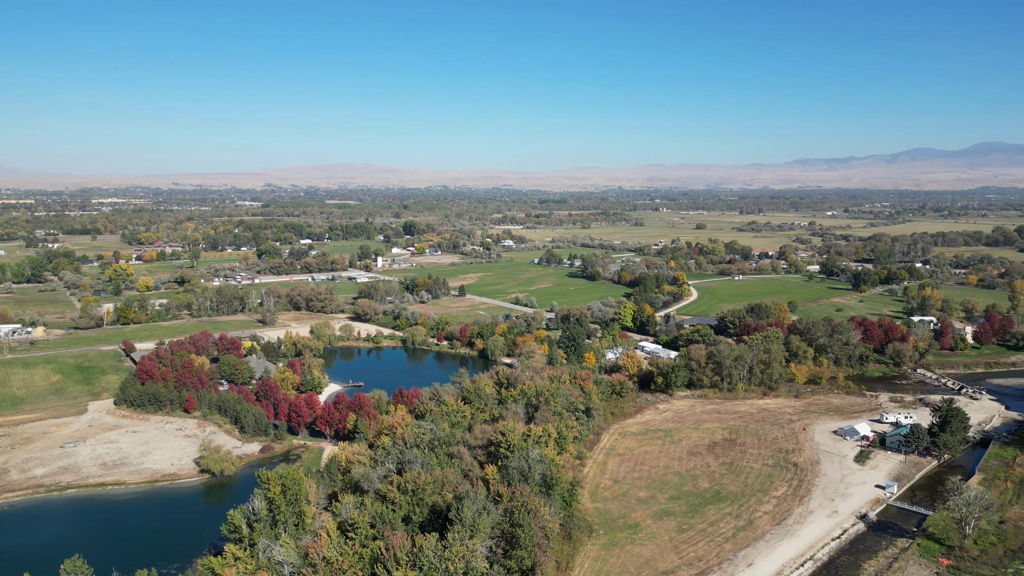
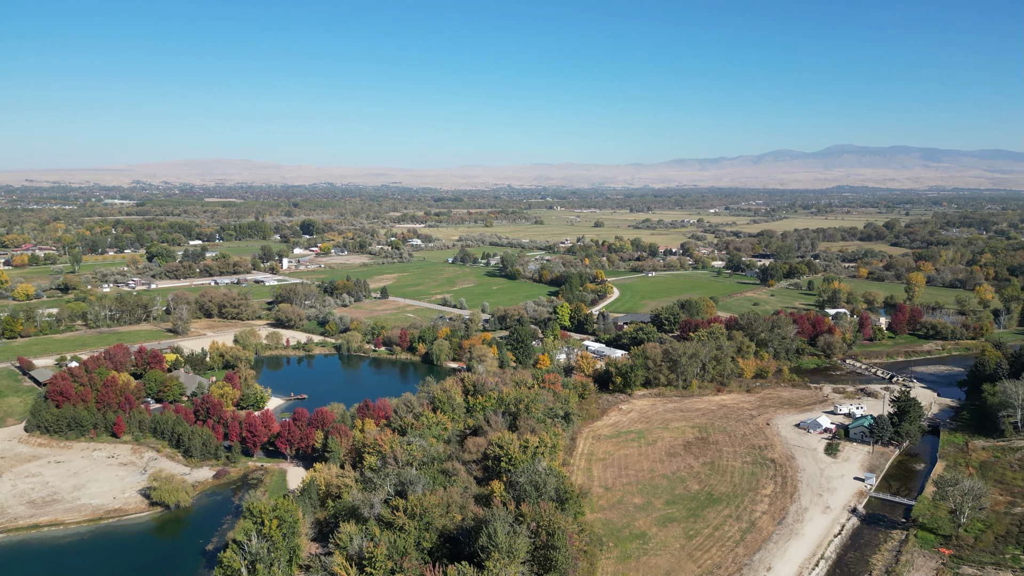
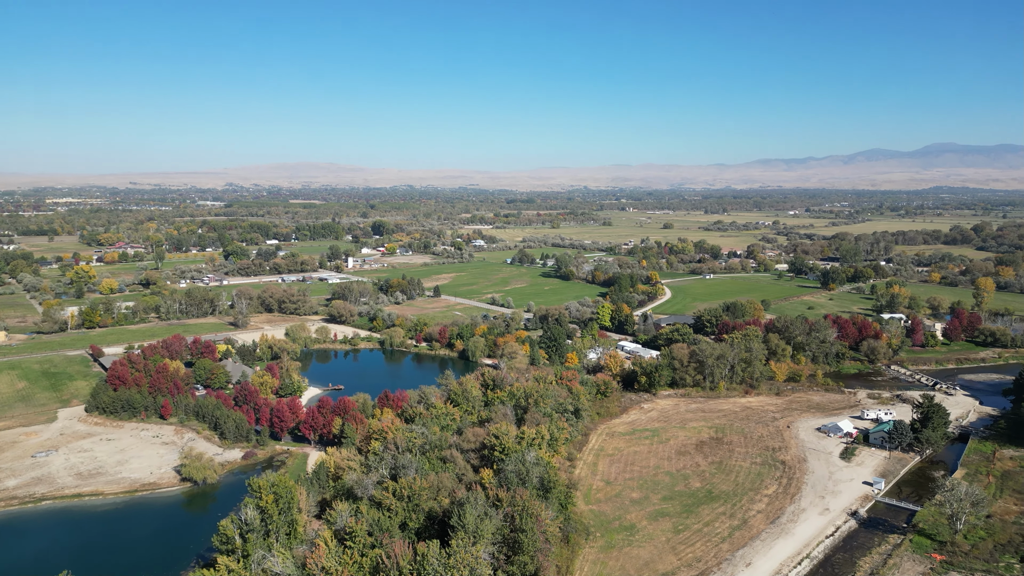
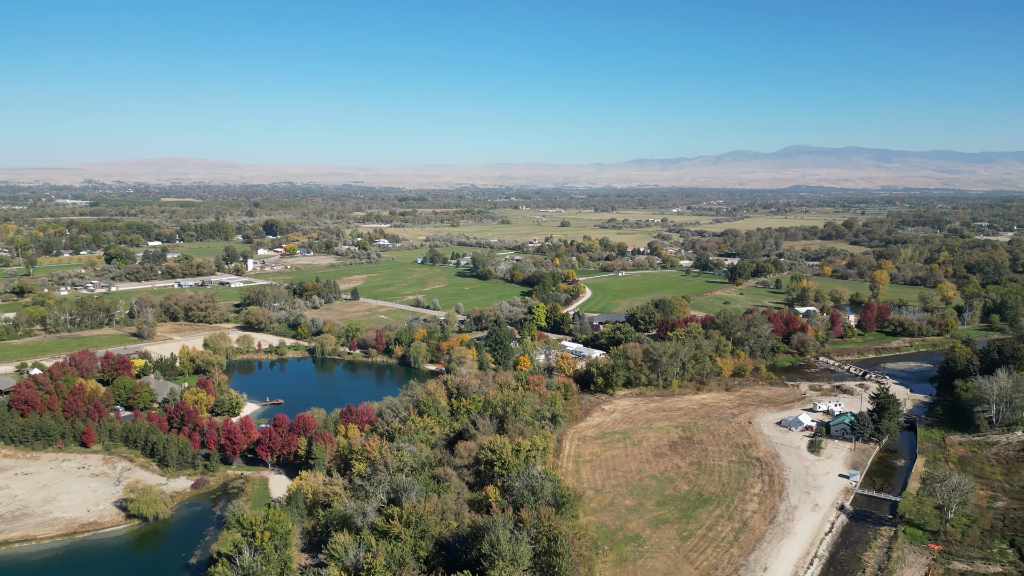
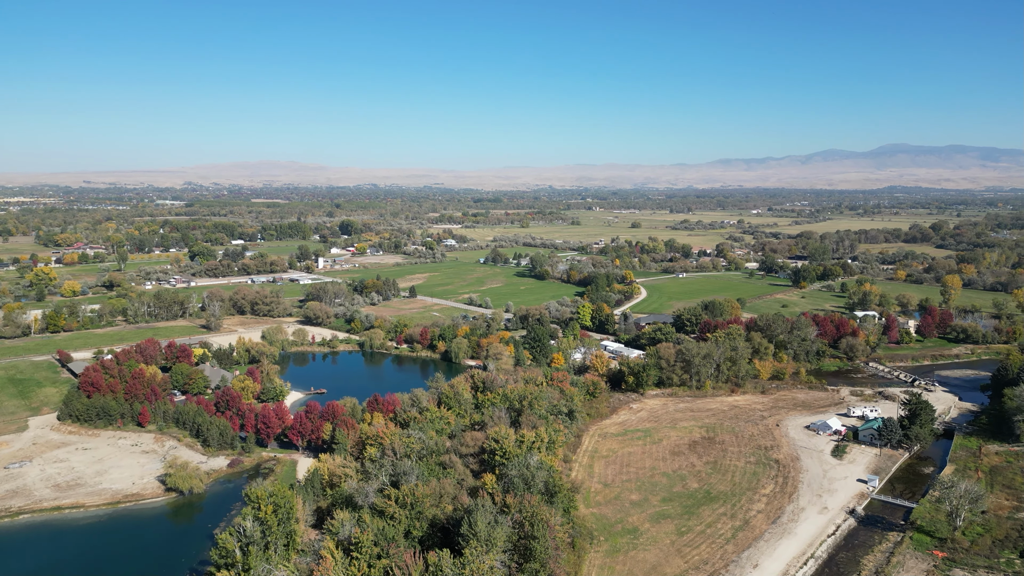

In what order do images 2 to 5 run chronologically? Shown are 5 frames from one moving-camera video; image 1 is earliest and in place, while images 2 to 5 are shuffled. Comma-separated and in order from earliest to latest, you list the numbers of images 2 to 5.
3, 5, 2, 4
